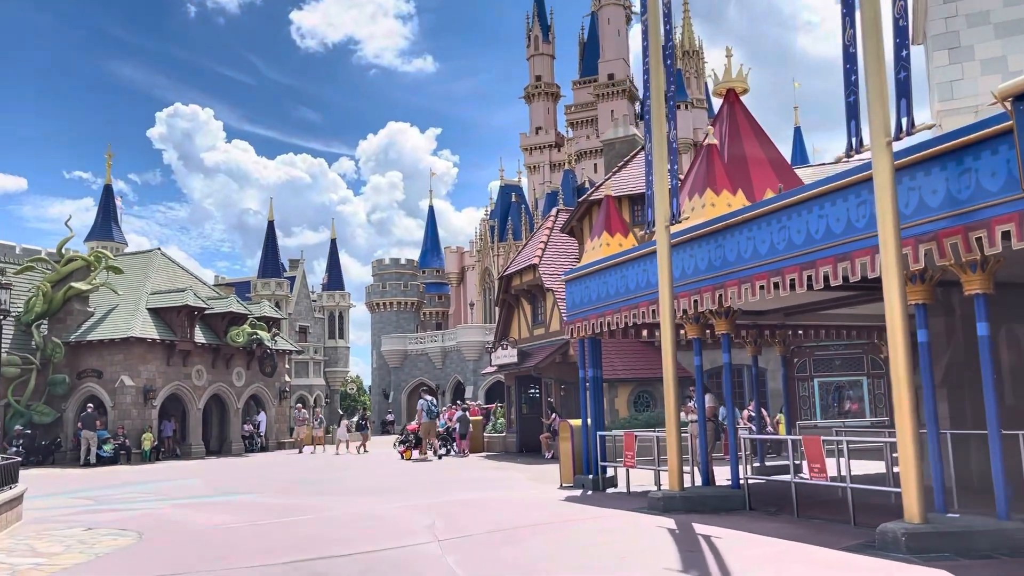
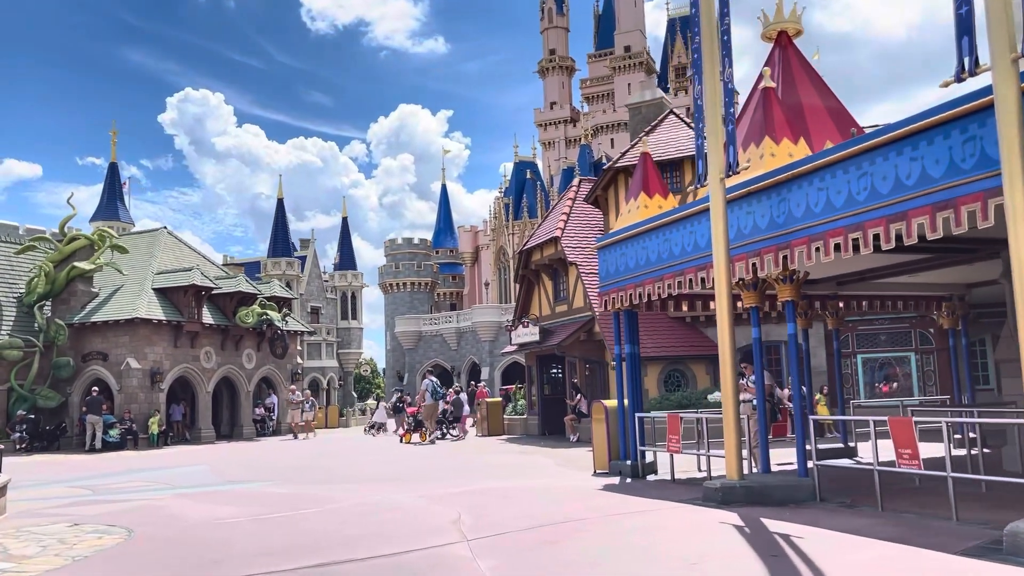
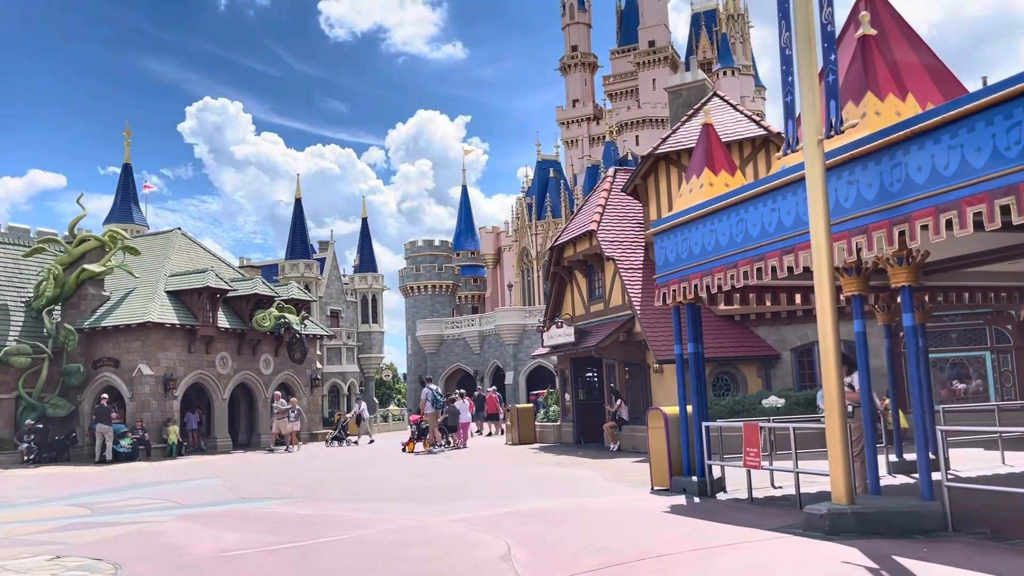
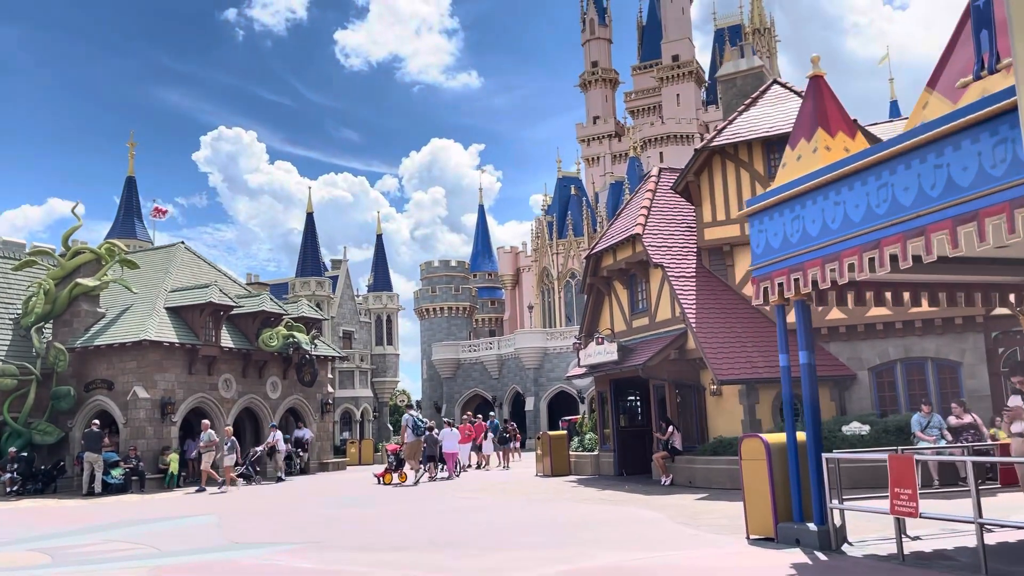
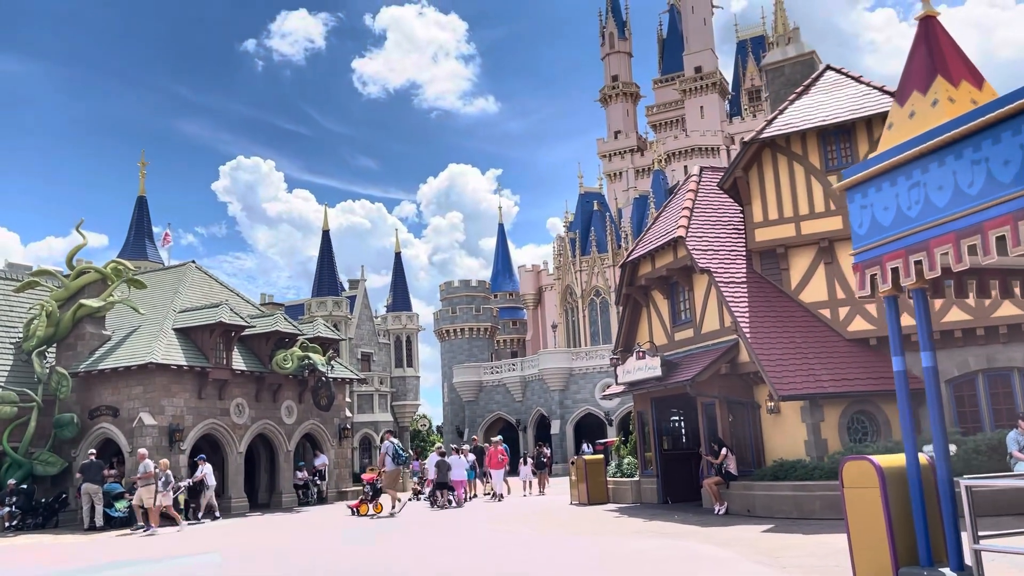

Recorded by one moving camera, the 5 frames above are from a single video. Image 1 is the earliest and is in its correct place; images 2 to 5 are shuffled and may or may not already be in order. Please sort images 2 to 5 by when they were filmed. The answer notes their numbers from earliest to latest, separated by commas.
2, 3, 4, 5
